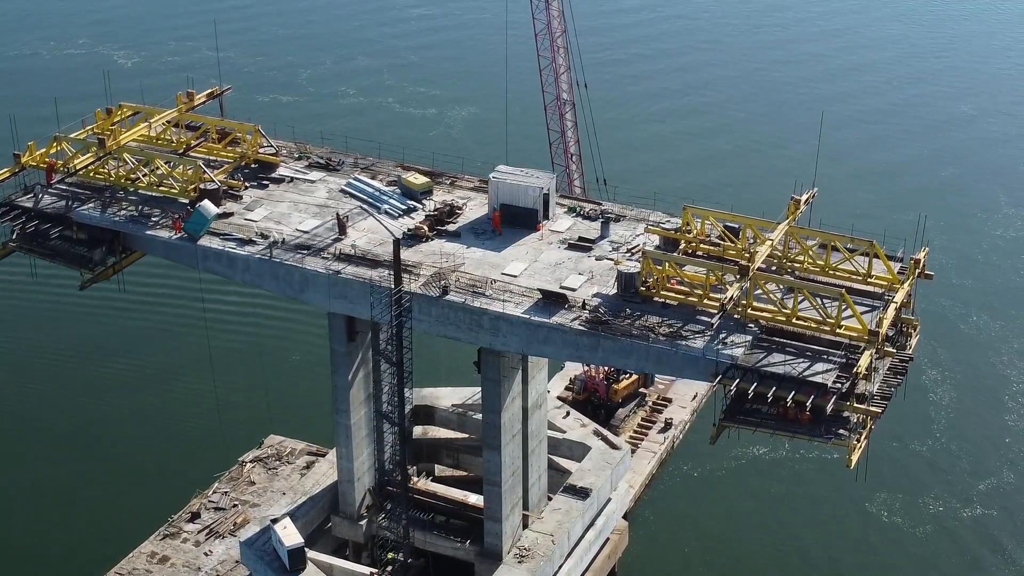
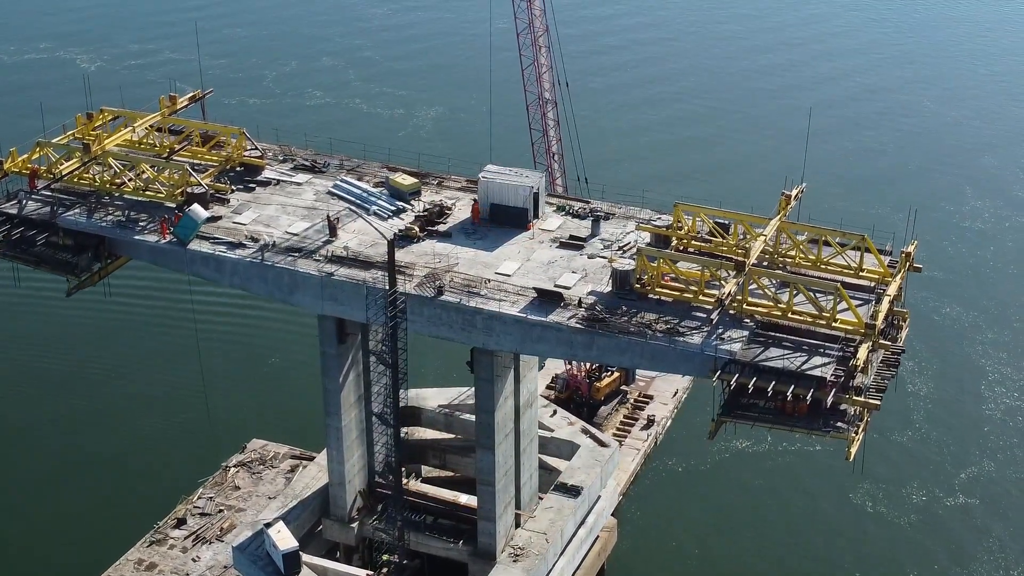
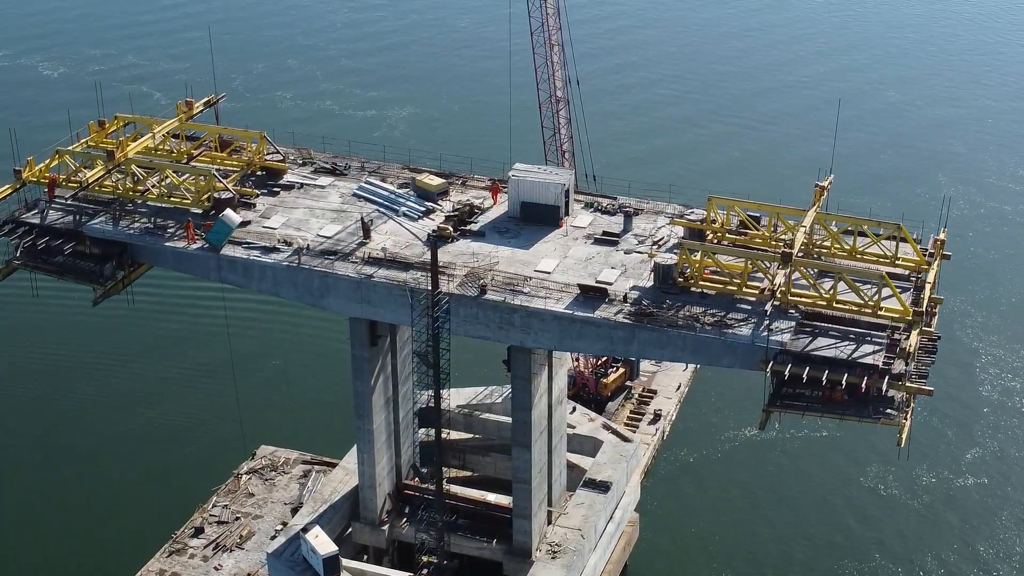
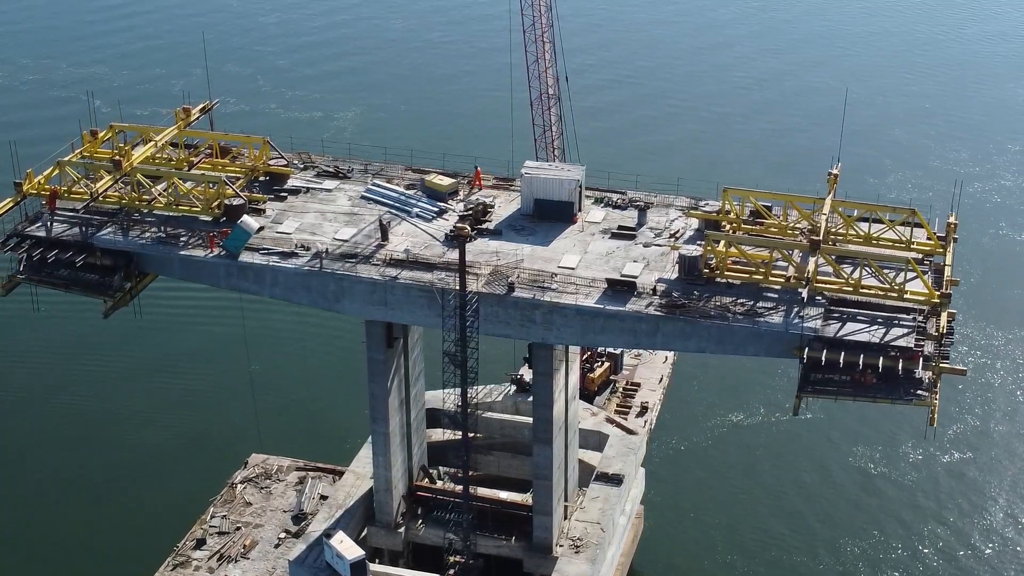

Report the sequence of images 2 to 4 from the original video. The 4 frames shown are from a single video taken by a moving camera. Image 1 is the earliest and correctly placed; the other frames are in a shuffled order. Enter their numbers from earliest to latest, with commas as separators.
2, 3, 4
